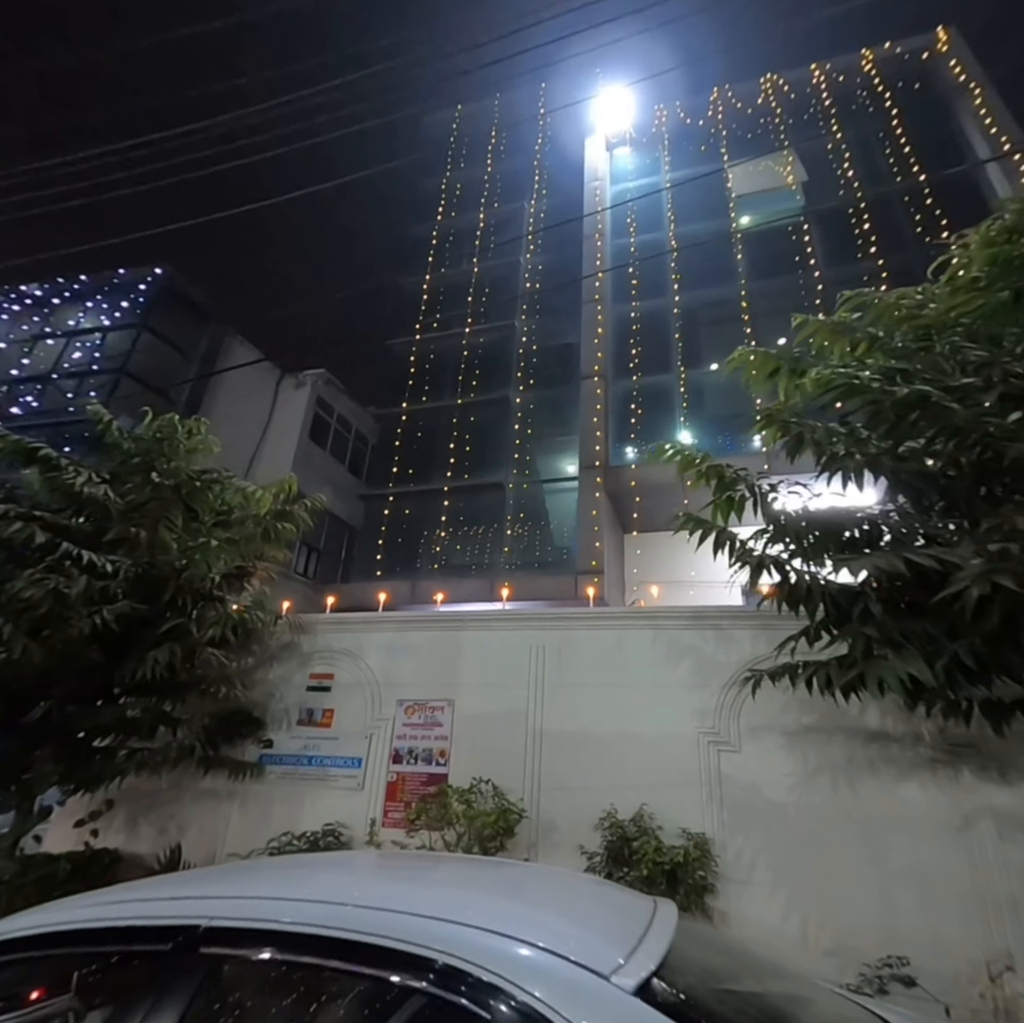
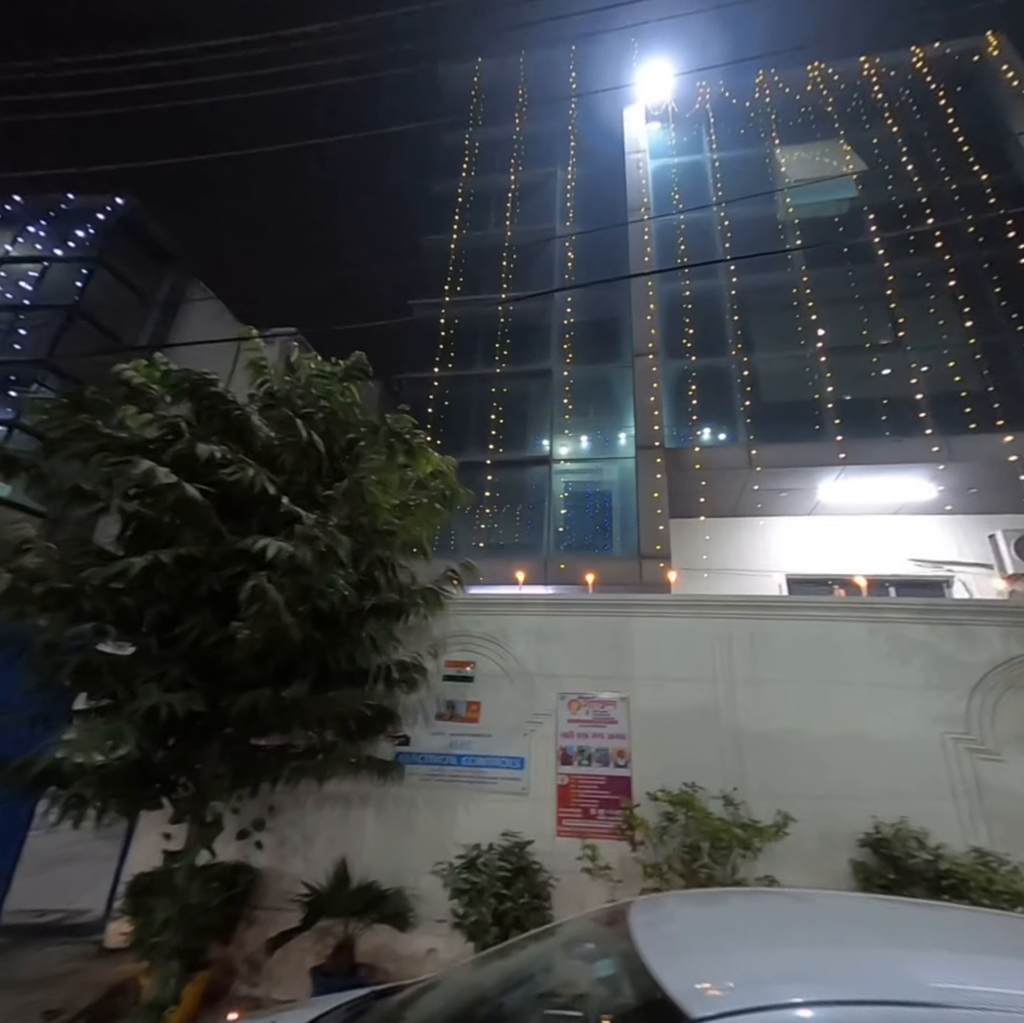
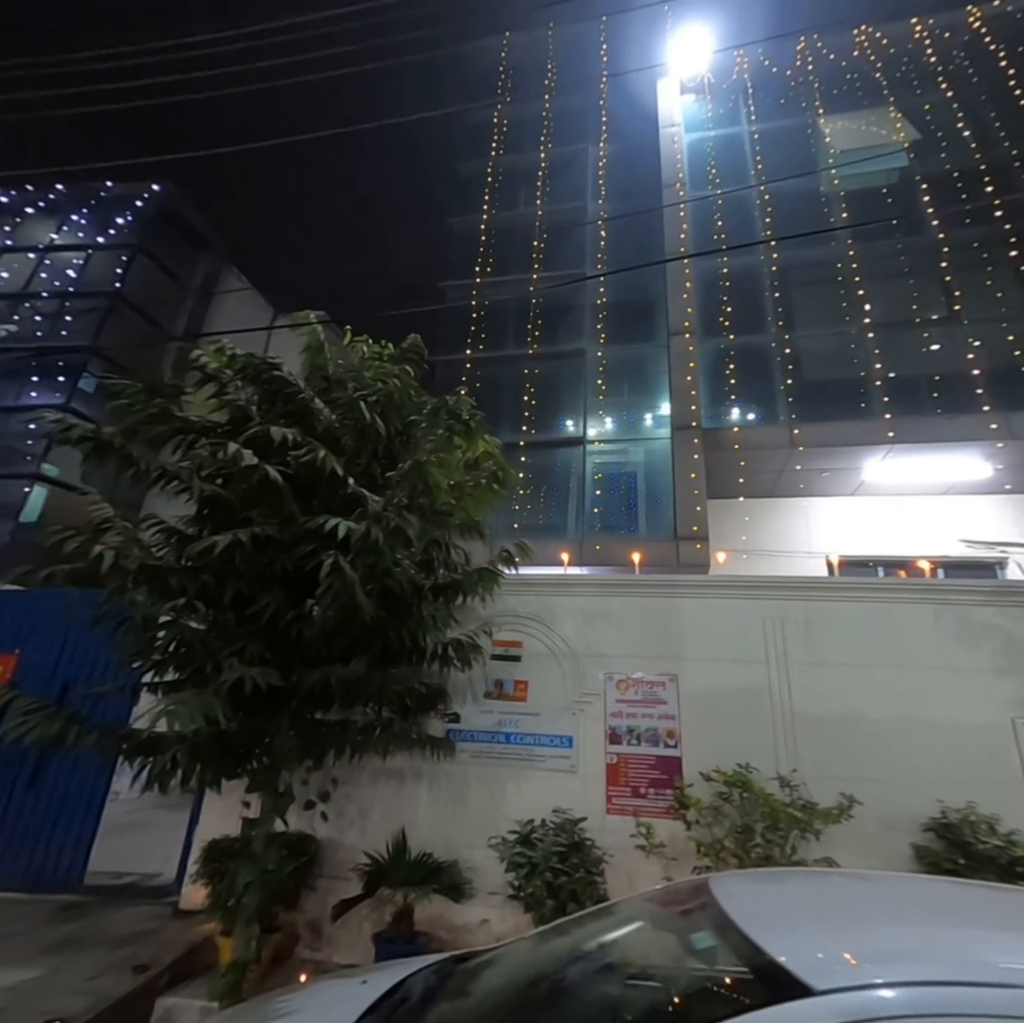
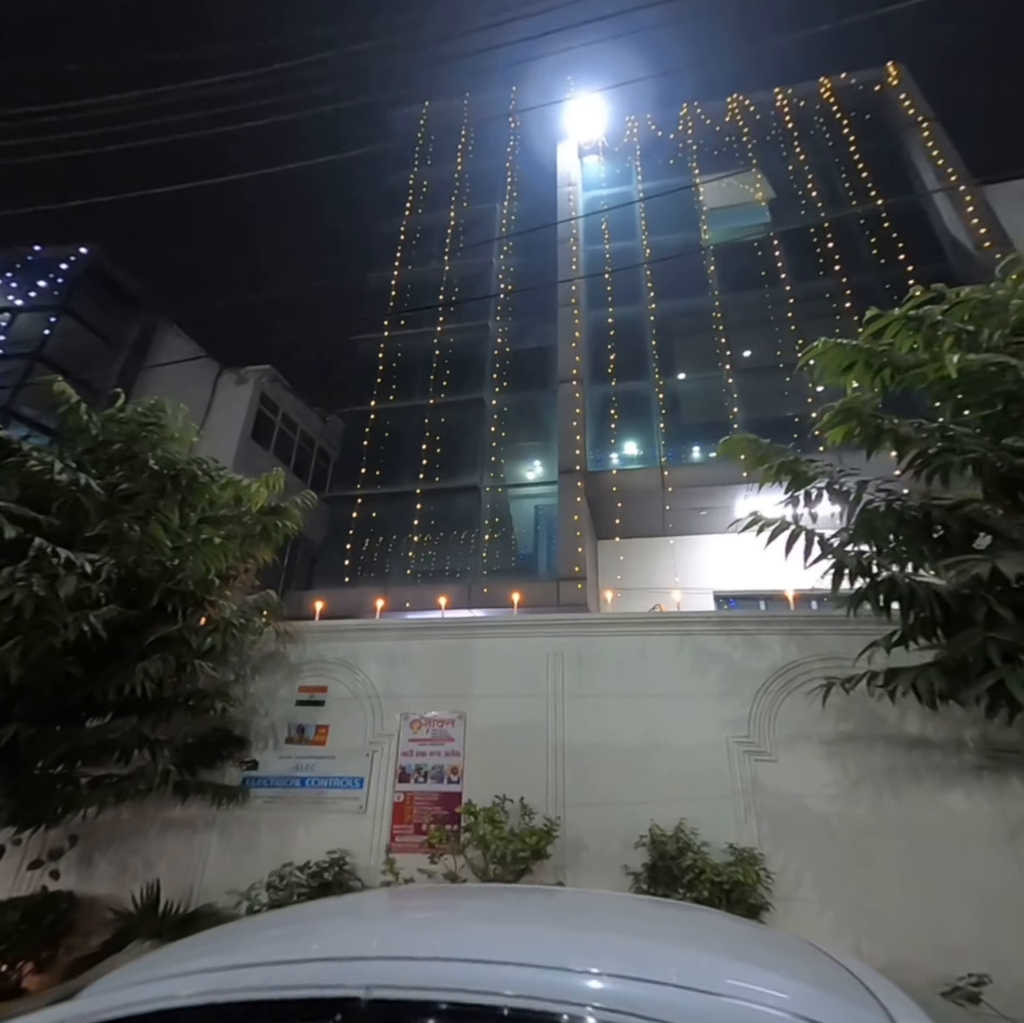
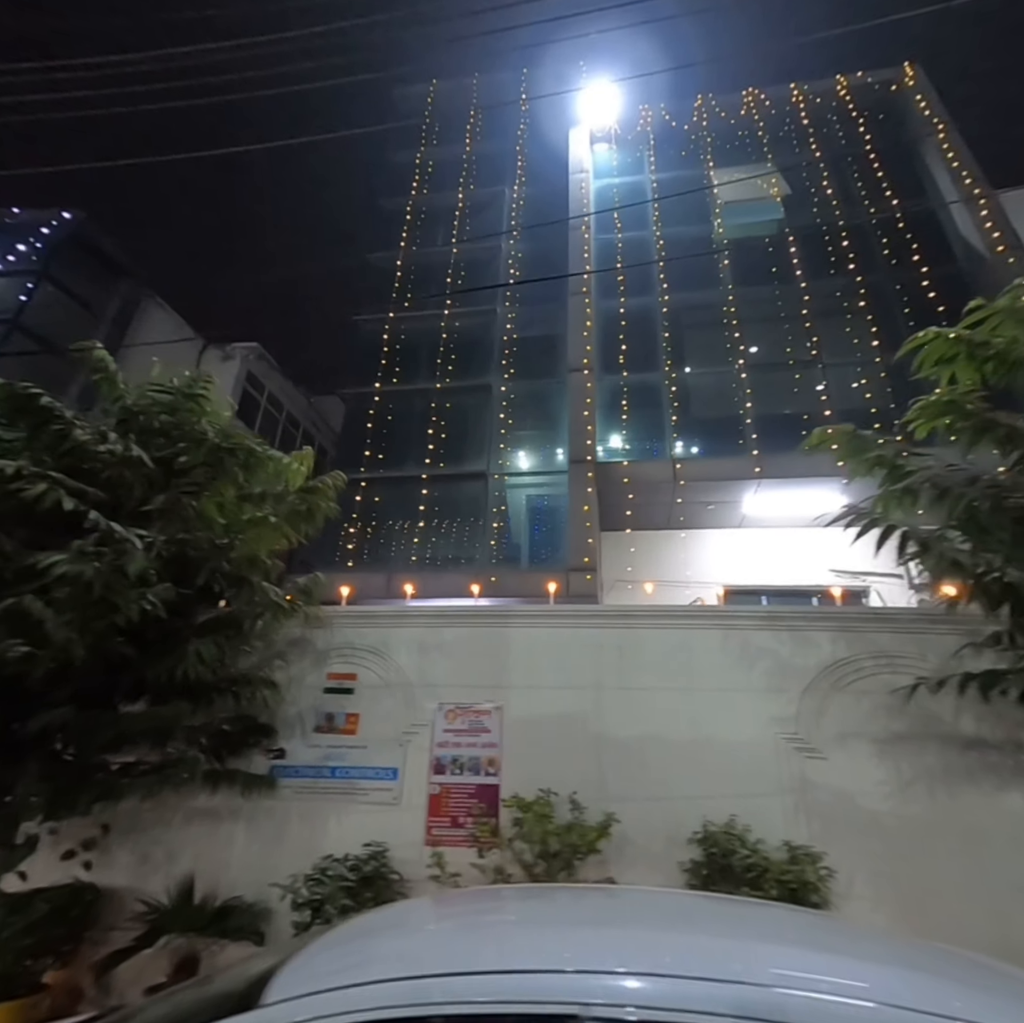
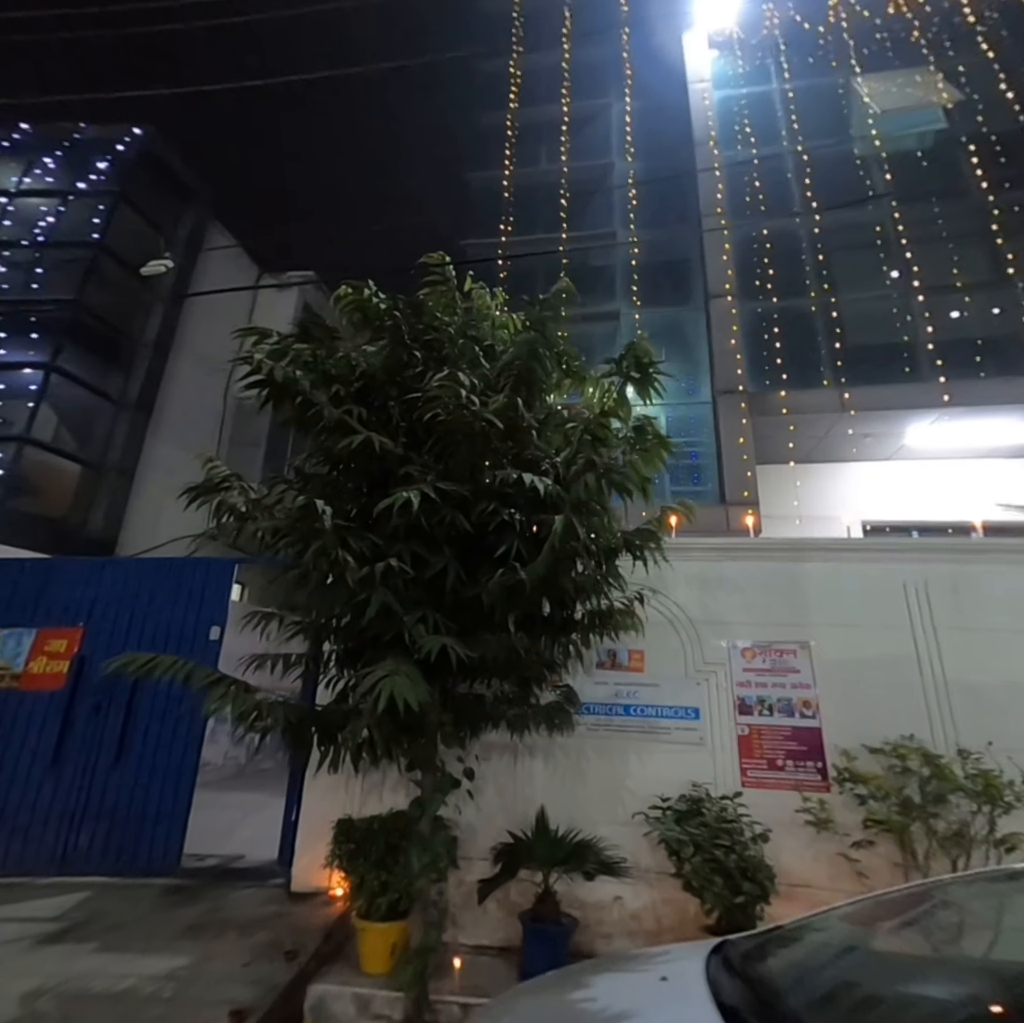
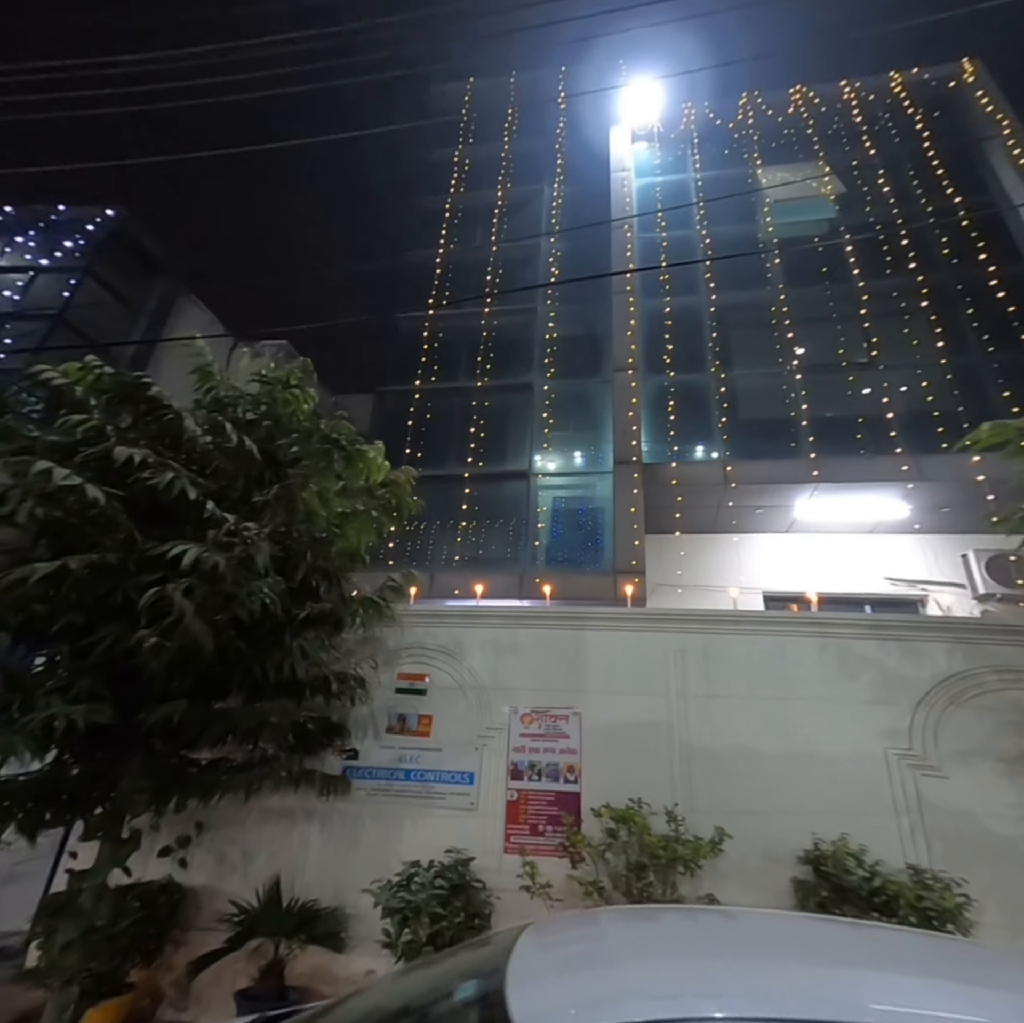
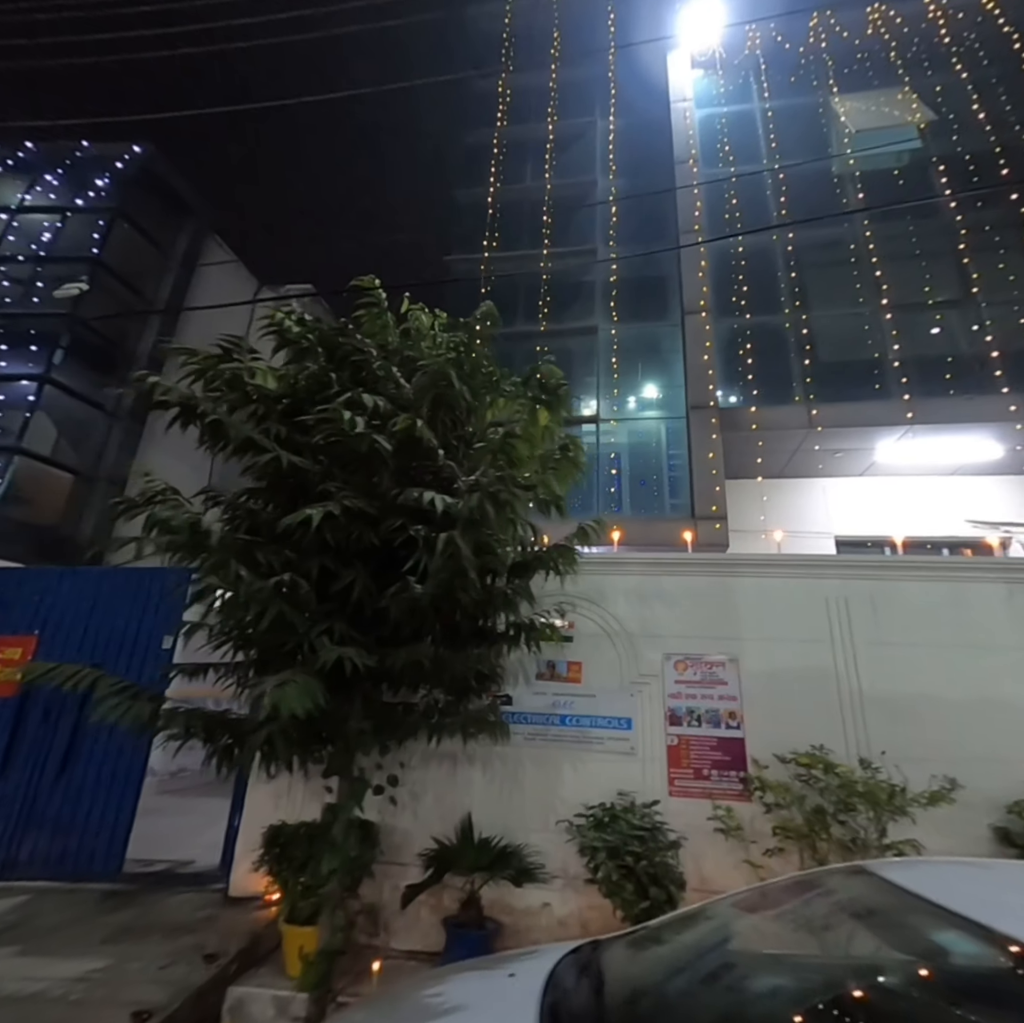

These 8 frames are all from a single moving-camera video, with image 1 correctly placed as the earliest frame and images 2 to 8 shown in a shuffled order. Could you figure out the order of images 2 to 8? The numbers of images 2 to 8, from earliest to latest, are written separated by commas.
4, 5, 7, 2, 3, 8, 6
